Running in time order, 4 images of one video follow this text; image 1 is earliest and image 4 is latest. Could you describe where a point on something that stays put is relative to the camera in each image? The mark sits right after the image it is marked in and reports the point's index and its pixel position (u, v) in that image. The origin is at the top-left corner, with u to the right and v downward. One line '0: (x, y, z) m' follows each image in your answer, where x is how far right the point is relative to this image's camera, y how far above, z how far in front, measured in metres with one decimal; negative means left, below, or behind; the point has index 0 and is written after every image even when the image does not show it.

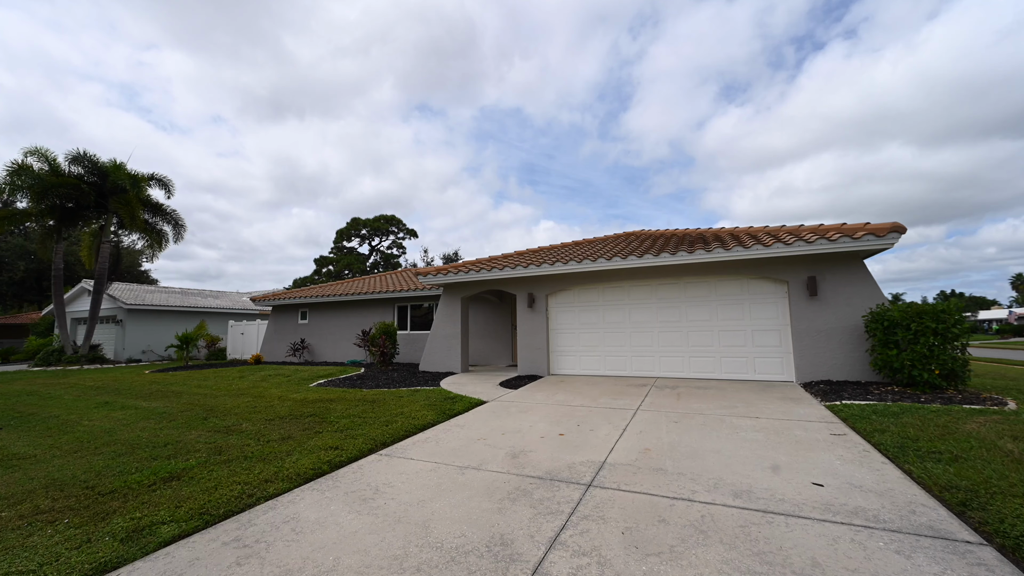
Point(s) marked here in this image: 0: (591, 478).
0: (+0.5, -1.2, +3.5) m
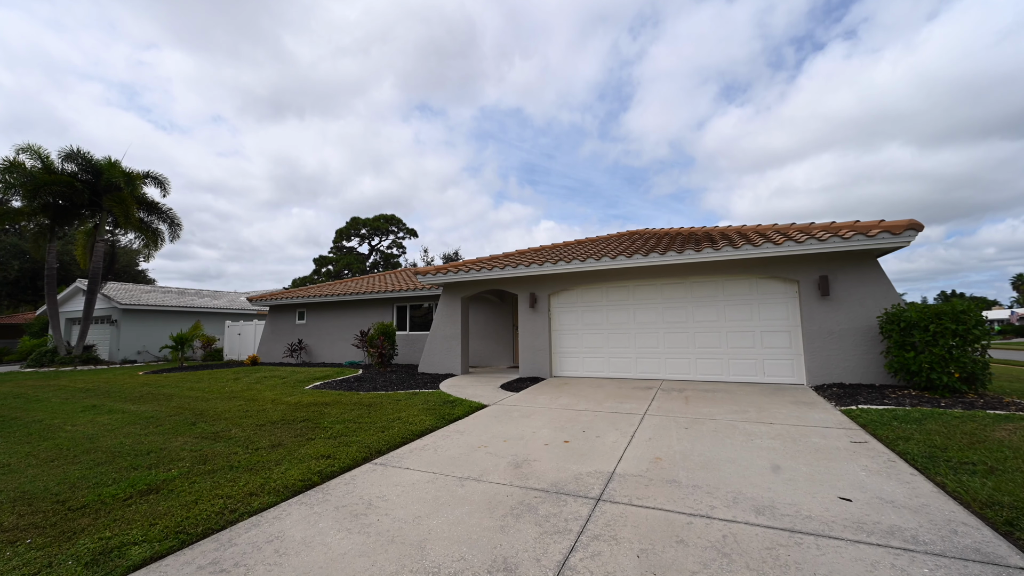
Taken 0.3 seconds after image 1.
0: (+0.5, -1.2, +3.3) m
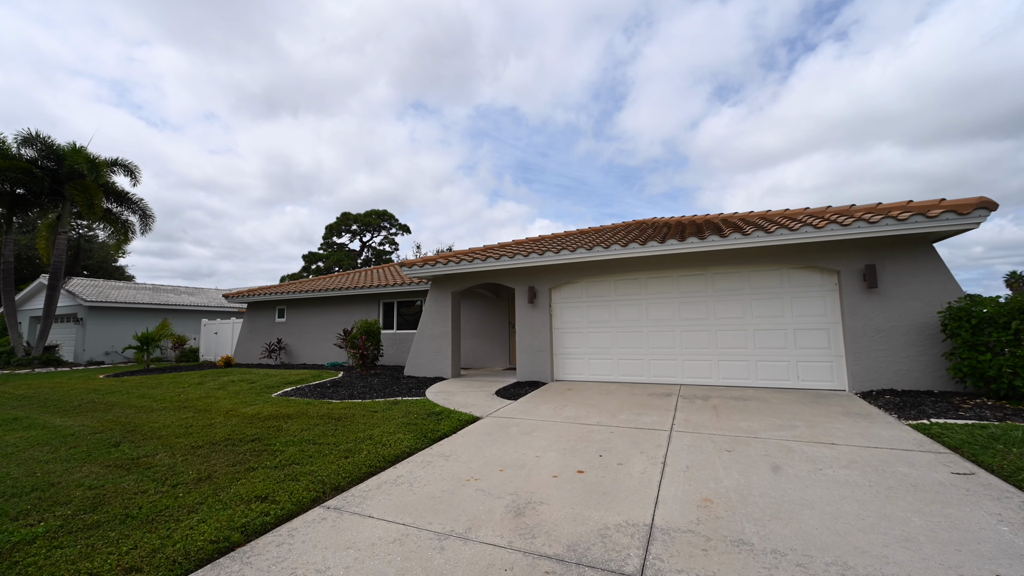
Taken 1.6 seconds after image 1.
0: (+0.5, -1.1, +2.3) m
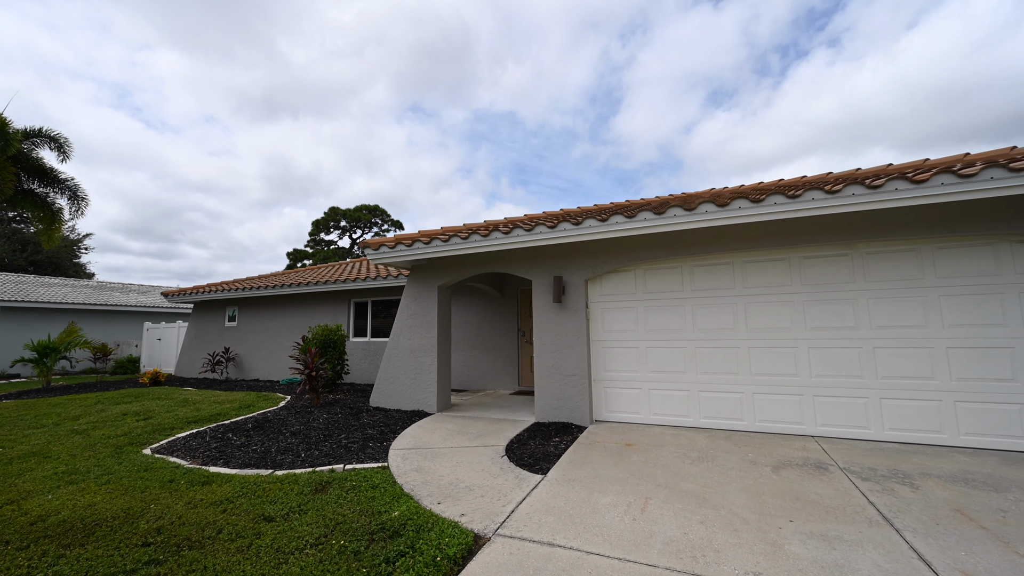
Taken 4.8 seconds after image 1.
0: (+0.7, -1.0, -0.6) m
